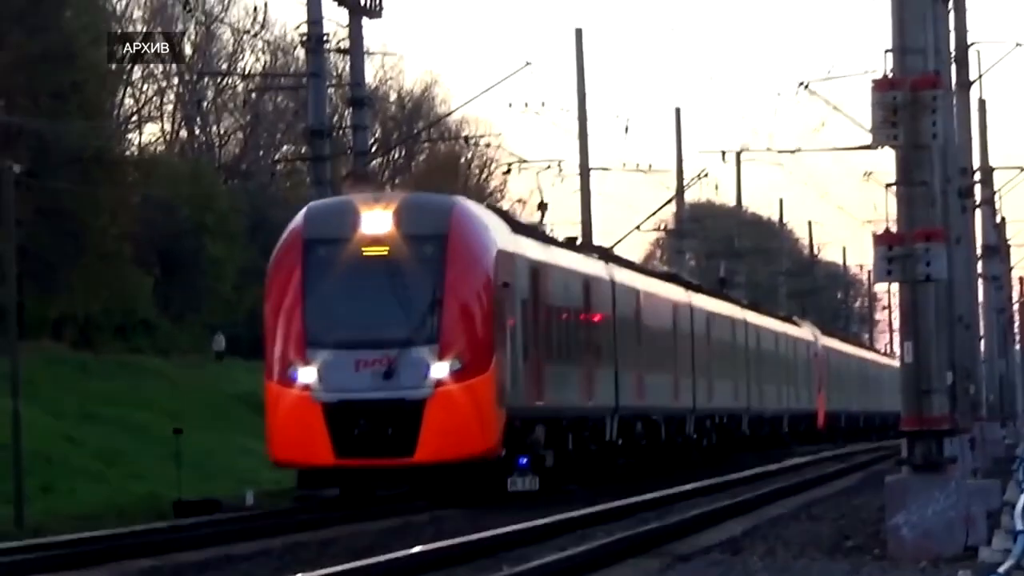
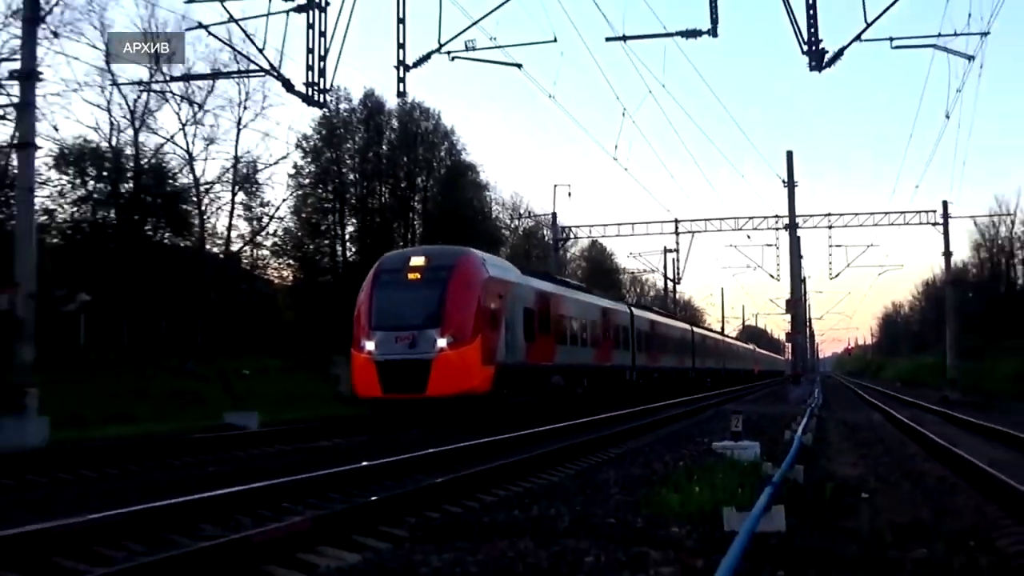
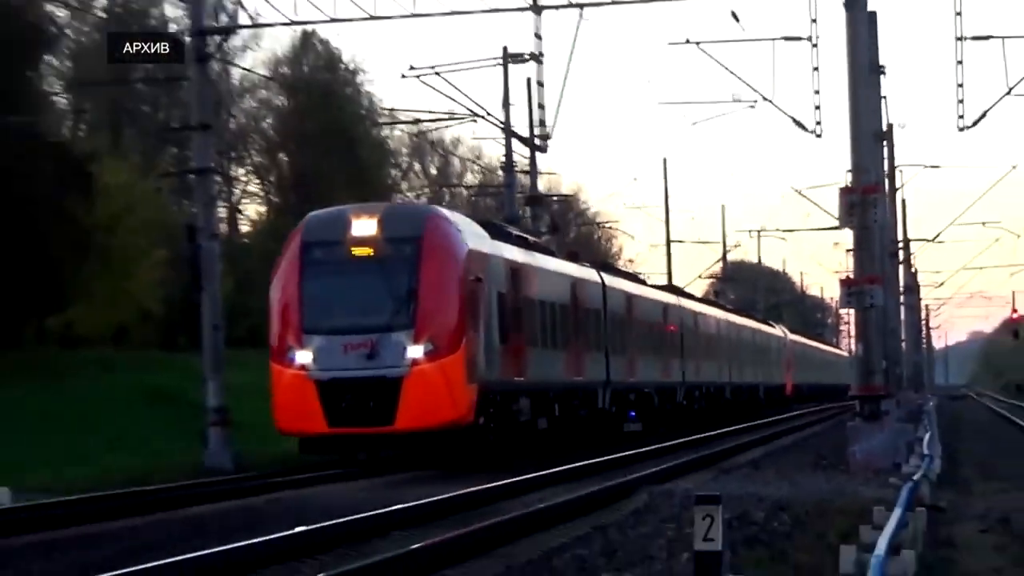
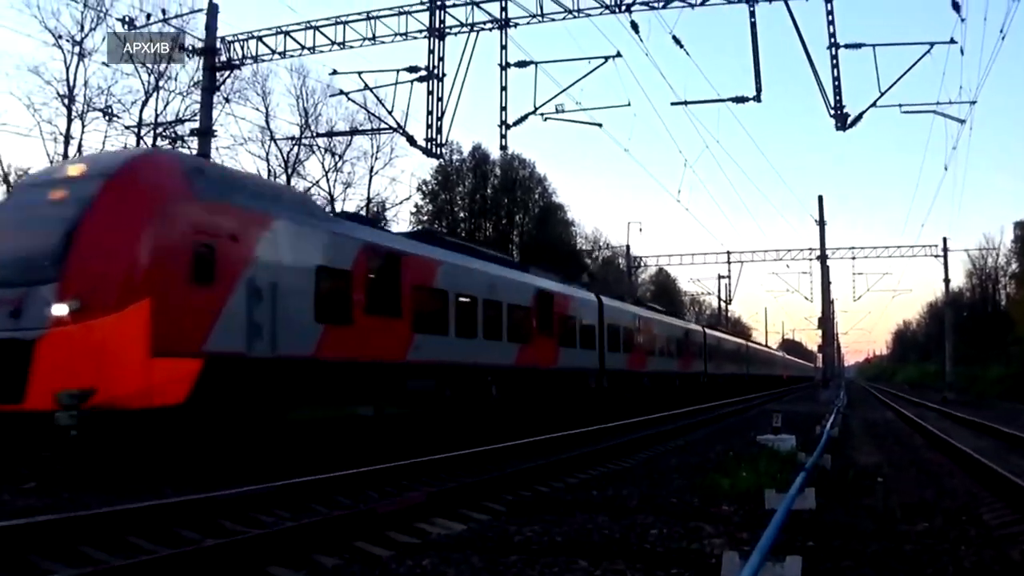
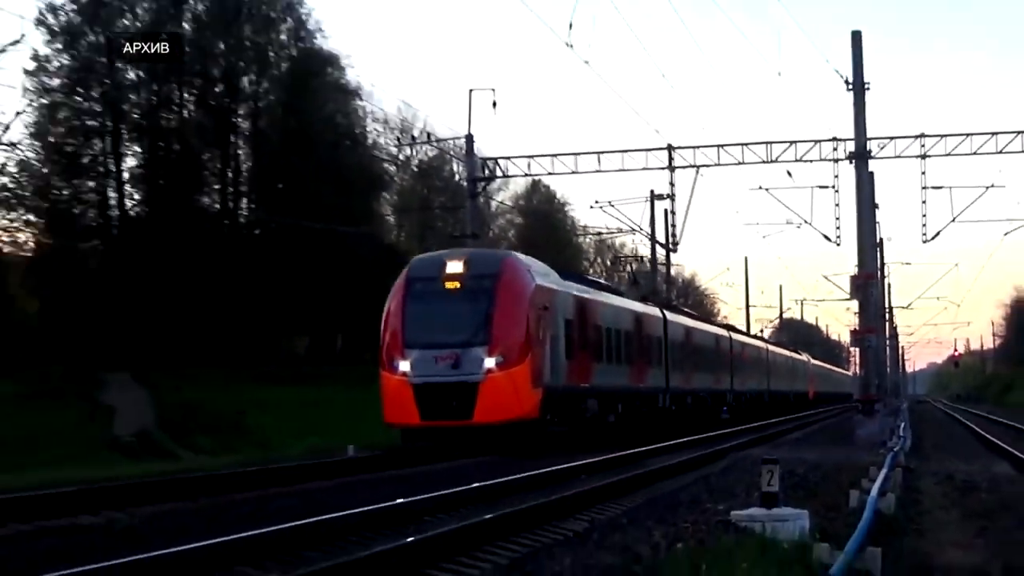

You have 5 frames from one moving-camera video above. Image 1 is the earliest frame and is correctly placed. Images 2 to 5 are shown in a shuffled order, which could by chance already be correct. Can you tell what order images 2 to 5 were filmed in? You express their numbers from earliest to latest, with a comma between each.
3, 5, 2, 4
